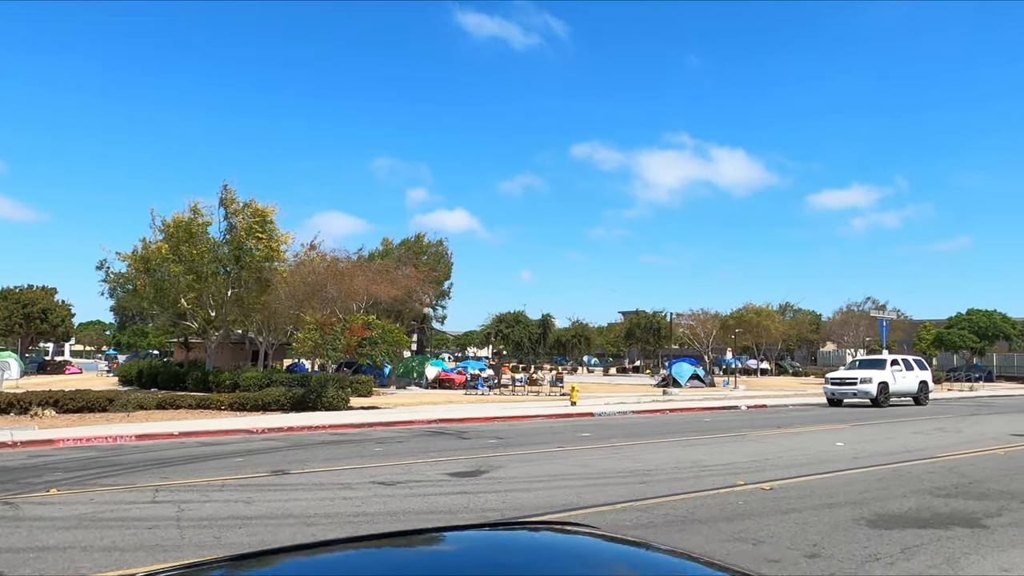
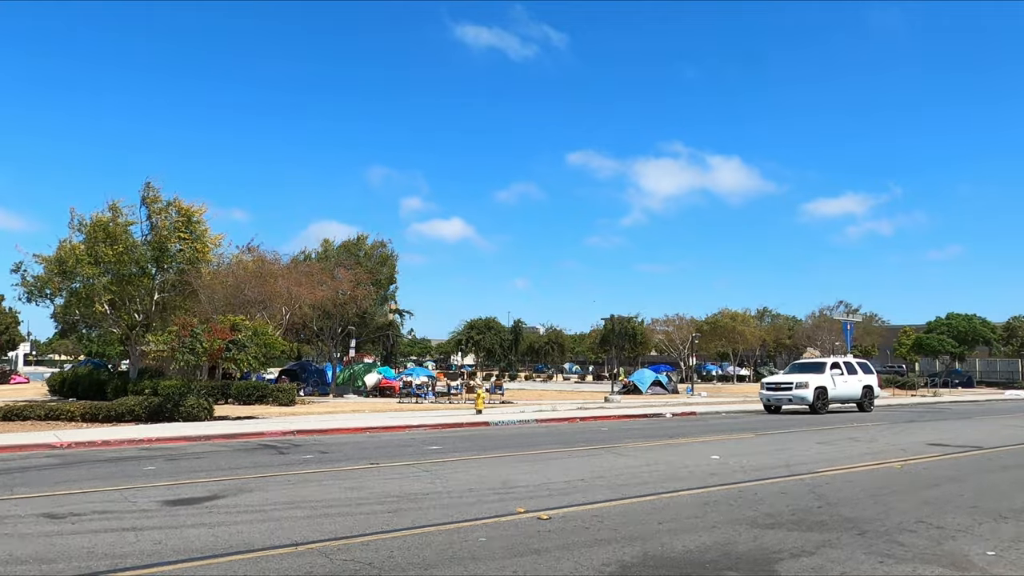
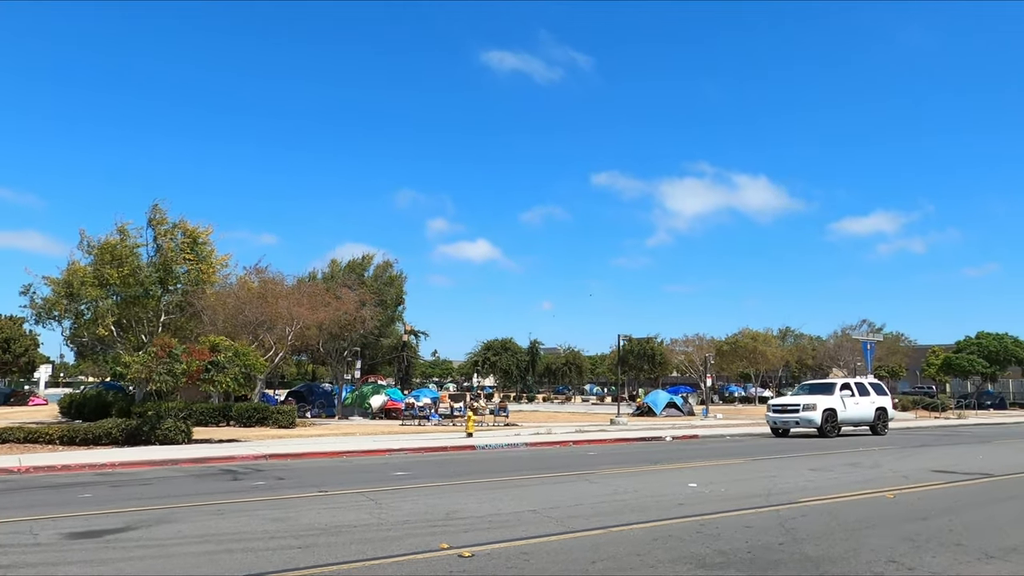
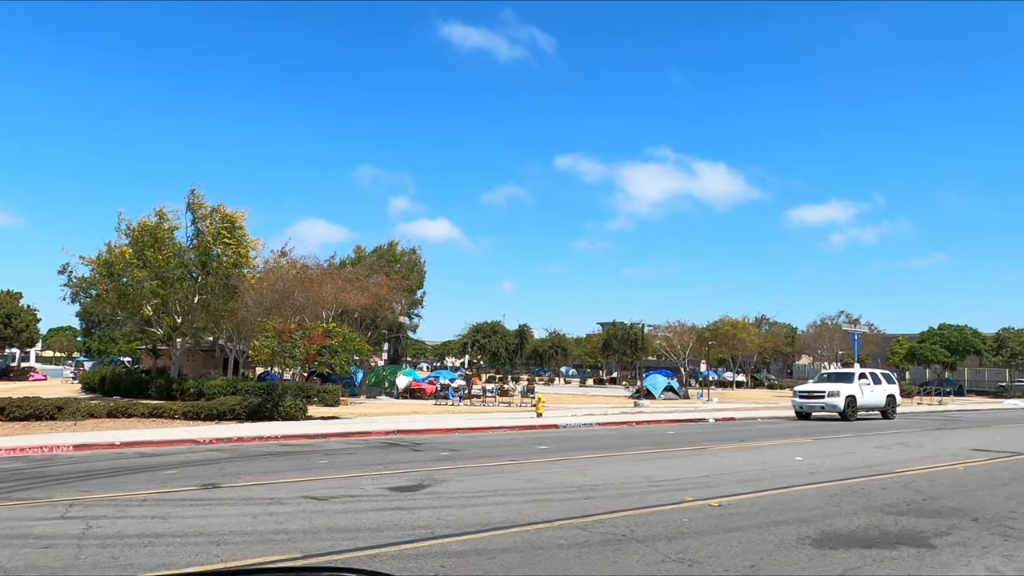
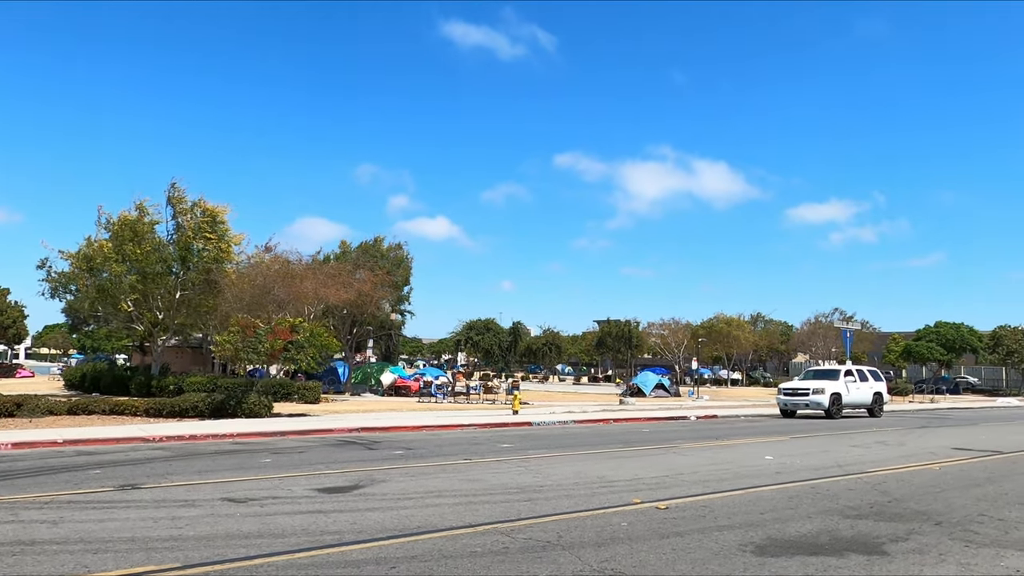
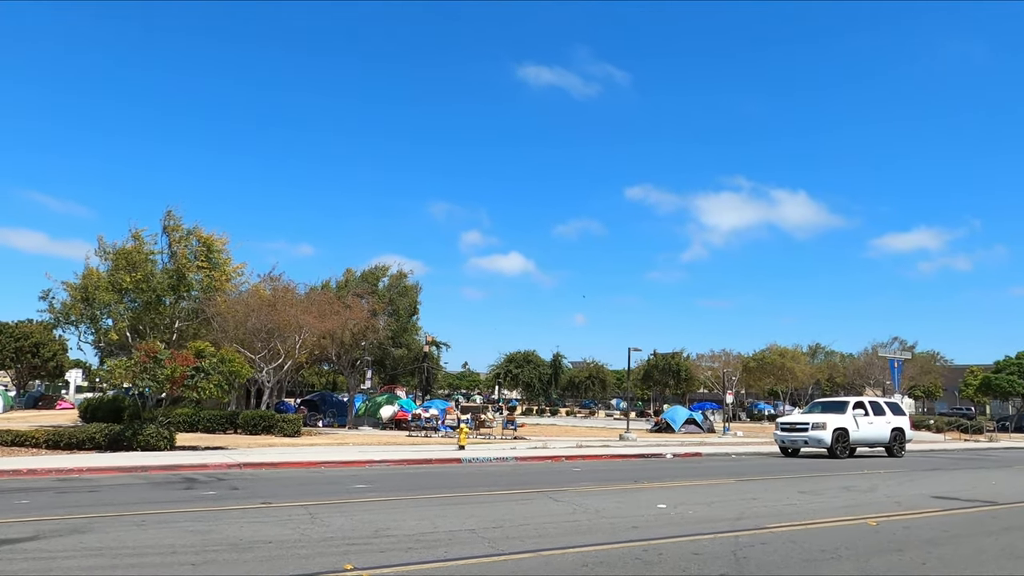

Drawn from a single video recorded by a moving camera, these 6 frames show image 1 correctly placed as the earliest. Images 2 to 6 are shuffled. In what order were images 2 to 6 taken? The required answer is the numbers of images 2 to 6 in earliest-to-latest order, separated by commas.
4, 5, 2, 3, 6
